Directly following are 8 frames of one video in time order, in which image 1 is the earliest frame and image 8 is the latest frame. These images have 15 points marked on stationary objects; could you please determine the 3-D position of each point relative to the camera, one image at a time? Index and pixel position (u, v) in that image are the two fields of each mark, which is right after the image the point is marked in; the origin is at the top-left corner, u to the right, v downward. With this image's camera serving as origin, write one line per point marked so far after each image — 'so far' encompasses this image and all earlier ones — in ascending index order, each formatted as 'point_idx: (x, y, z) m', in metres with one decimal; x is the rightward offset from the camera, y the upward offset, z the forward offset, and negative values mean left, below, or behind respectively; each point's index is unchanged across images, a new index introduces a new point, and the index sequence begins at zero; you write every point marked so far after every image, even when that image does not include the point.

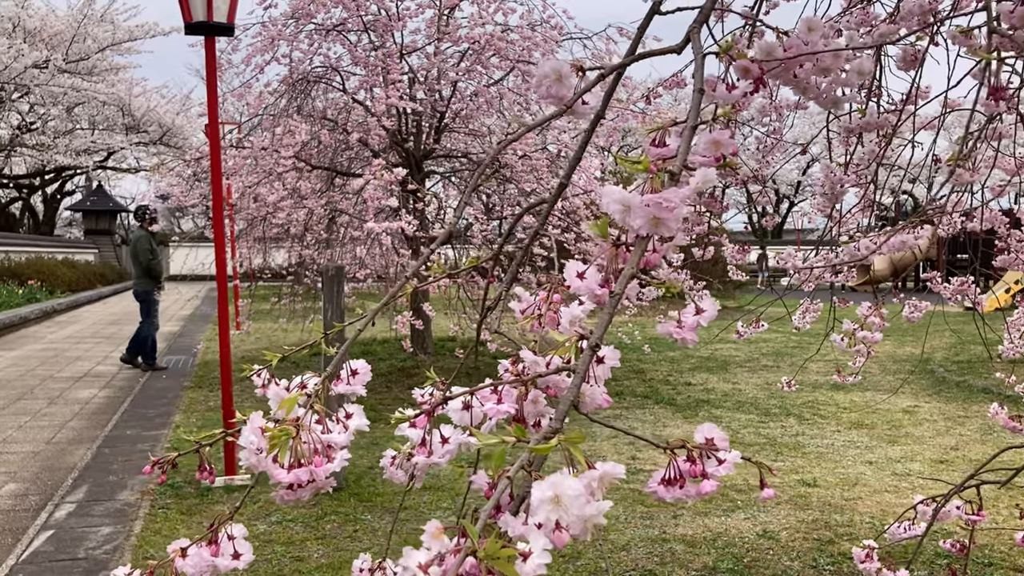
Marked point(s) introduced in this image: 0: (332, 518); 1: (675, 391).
0: (-0.6, -0.8, +3.2) m
1: (+1.0, -0.6, +5.9) m
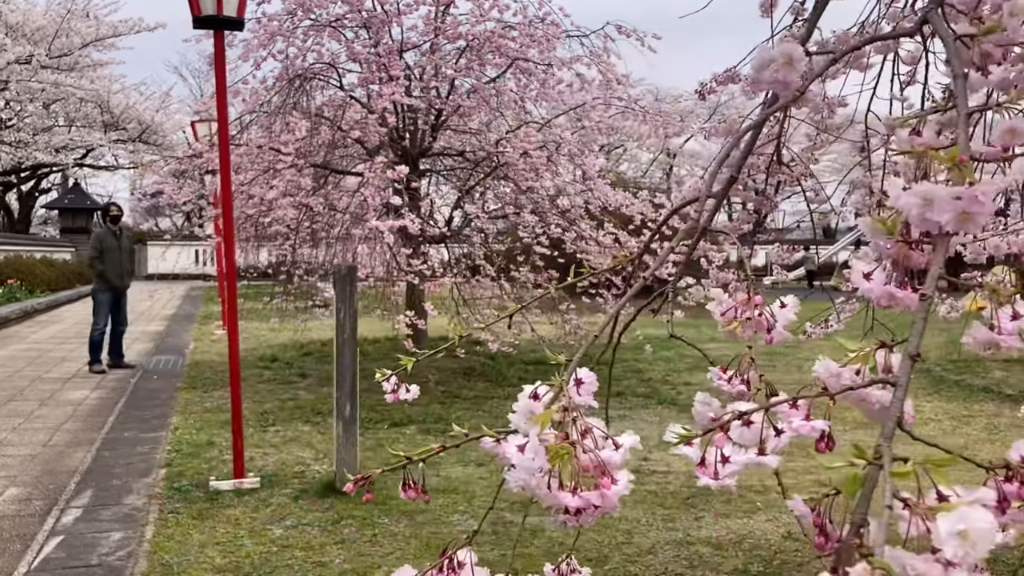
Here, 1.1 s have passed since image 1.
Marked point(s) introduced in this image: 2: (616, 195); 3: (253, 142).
0: (-0.5, -0.8, +3.1) m
1: (+1.0, -0.6, +5.9) m
2: (+0.7, +0.6, +6.6) m
3: (-1.7, +1.0, +6.4) m
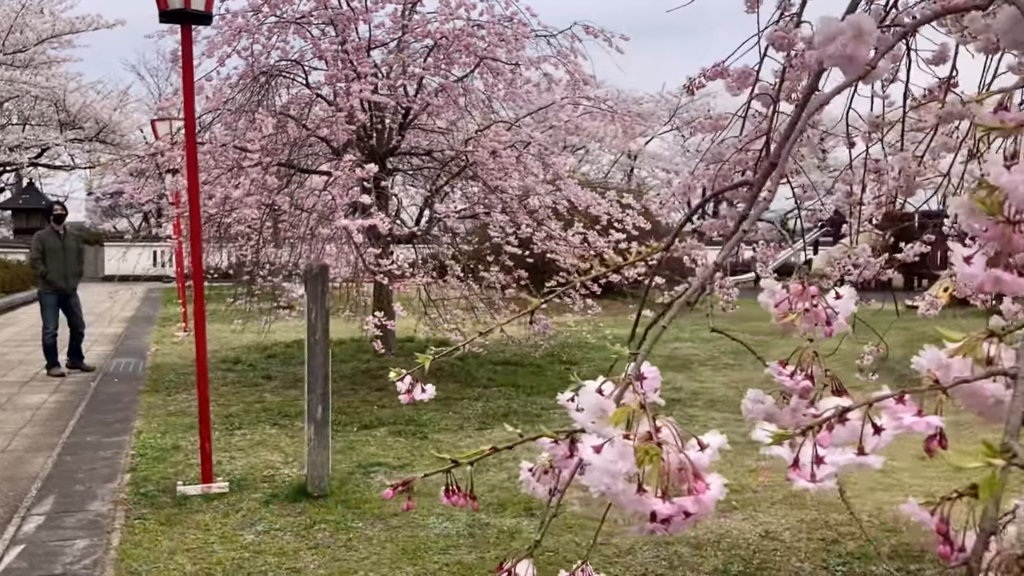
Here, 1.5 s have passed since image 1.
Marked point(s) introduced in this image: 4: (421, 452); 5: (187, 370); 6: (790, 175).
0: (-0.6, -0.8, +3.1) m
1: (+0.8, -0.6, +5.9) m
2: (+0.5, +0.6, +6.6) m
3: (-2.0, +1.0, +6.3) m
4: (-0.4, -0.7, +4.2) m
5: (-2.4, -0.6, +7.0) m
6: (+0.6, +0.3, +2.2) m
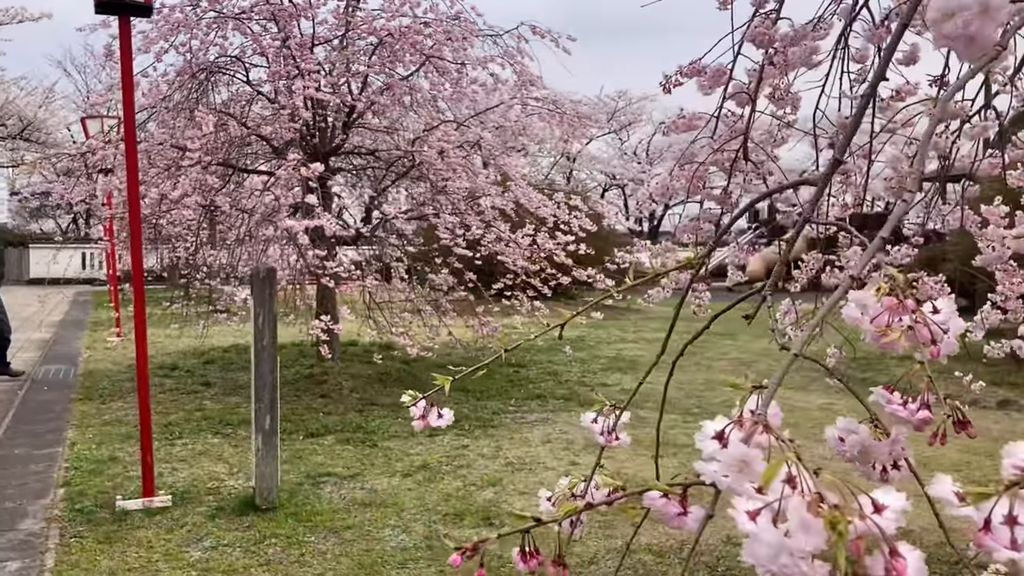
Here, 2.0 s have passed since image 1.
0: (-0.7, -0.8, +2.9) m
1: (+0.5, -0.6, +5.9) m
2: (+0.1, +0.6, +6.6) m
3: (-2.3, +1.0, +6.1) m
4: (-0.6, -0.7, +4.1) m
5: (-2.8, -0.6, +6.7) m
6: (+0.6, +0.3, +2.2) m
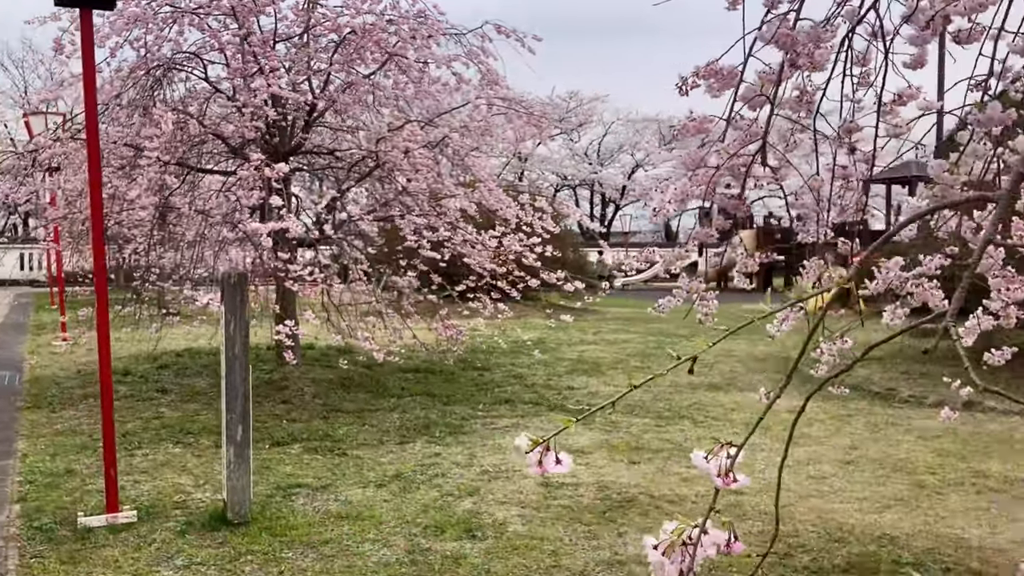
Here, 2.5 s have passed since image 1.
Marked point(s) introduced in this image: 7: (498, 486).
0: (-0.8, -0.8, +2.8) m
1: (+0.3, -0.7, +5.8) m
2: (-0.1, +0.6, +6.5) m
3: (-2.5, +0.9, +5.9) m
4: (-0.7, -0.8, +4.0) m
5: (-3.0, -0.7, +6.5) m
6: (+0.6, +0.2, +2.1) m
7: (-0.1, -0.8, +3.6) m
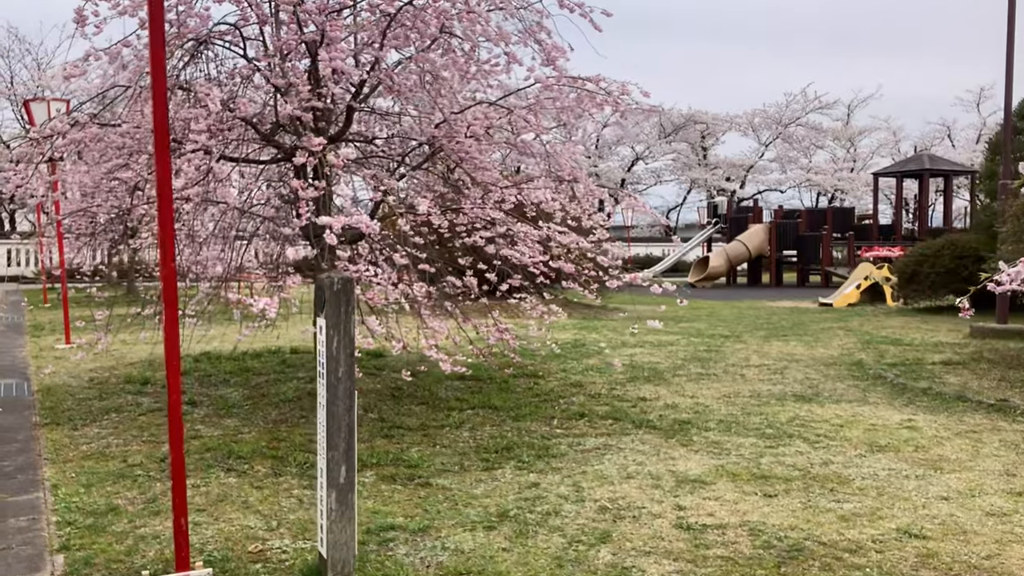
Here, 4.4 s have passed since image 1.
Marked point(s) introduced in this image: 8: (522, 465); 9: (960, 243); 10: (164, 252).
0: (-0.3, -0.8, +2.2) m
1: (+0.7, -0.7, +5.3) m
2: (+0.3, +0.6, +5.9) m
3: (-2.1, +0.9, +5.2) m
4: (-0.3, -0.8, +3.4) m
5: (-2.6, -0.7, +5.9) m
6: (+1.0, +0.2, +1.6) m
7: (+0.4, -0.8, +3.1) m
8: (0.0, -0.7, +3.9) m
9: (+5.1, +0.5, +10.8) m
10: (-0.9, +0.1, +2.5) m
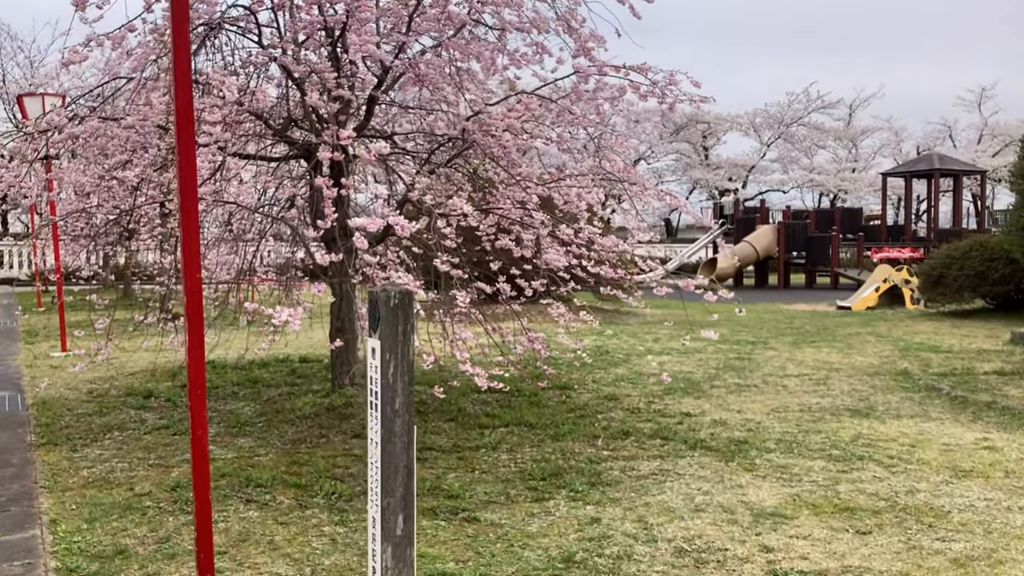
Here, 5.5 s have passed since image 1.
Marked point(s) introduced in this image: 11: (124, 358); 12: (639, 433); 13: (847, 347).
0: (-0.1, -0.9, +1.8) m
1: (+0.9, -0.7, +4.9) m
2: (+0.5, +0.6, +5.5) m
3: (-1.9, +0.9, +4.8) m
4: (-0.1, -0.8, +3.0) m
5: (-2.4, -0.7, +5.5) m
6: (+1.2, +0.2, +1.2) m
7: (+0.6, -0.8, +2.7) m
8: (+0.2, -0.8, +3.5) m
9: (+5.3, +0.5, +10.5) m
10: (-0.7, +0.1, +2.1) m
11: (-3.0, -0.5, +7.3) m
12: (+0.6, -0.7, +4.7) m
13: (+2.9, -0.5, +8.3) m
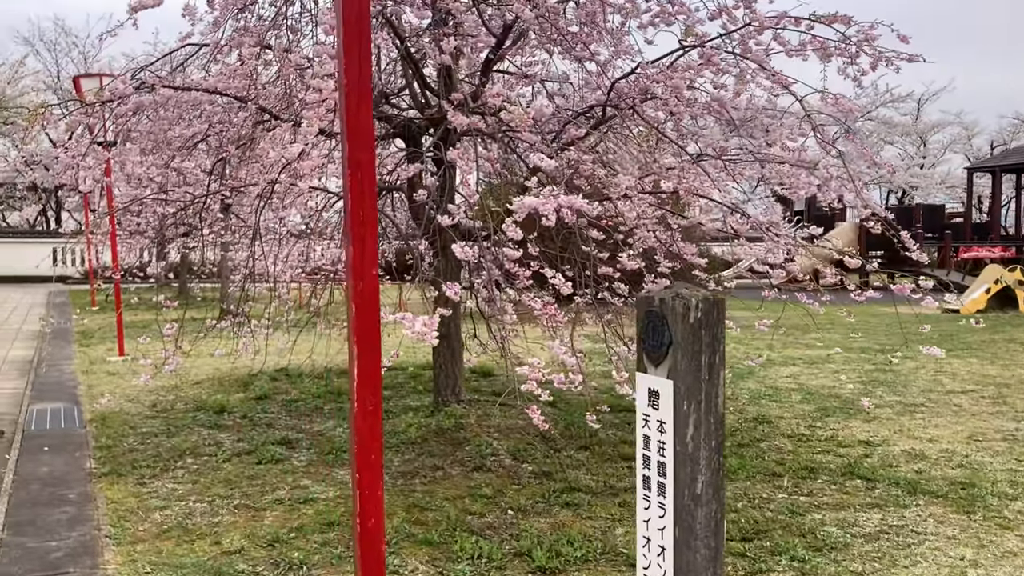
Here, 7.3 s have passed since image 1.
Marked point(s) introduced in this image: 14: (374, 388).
0: (+0.4, -0.9, +1.0) m
1: (+1.5, -0.7, +4.0) m
2: (+1.1, +0.6, +4.6) m
3: (-1.3, +0.9, +4.1) m
4: (+0.5, -0.8, +2.1) m
5: (-1.8, -0.7, +4.7) m
6: (+1.7, +0.2, +0.3) m
7: (+1.1, -0.8, +1.8) m
8: (+0.8, -0.8, +2.6) m
9: (+6.1, +0.5, +9.4) m
10: (-0.2, +0.1, +1.2) m
11: (-2.2, -0.5, +6.5) m
12: (+1.2, -0.7, +3.8) m
13: (+3.7, -0.5, +7.3) m
14: (-0.1, -0.1, +1.2) m
